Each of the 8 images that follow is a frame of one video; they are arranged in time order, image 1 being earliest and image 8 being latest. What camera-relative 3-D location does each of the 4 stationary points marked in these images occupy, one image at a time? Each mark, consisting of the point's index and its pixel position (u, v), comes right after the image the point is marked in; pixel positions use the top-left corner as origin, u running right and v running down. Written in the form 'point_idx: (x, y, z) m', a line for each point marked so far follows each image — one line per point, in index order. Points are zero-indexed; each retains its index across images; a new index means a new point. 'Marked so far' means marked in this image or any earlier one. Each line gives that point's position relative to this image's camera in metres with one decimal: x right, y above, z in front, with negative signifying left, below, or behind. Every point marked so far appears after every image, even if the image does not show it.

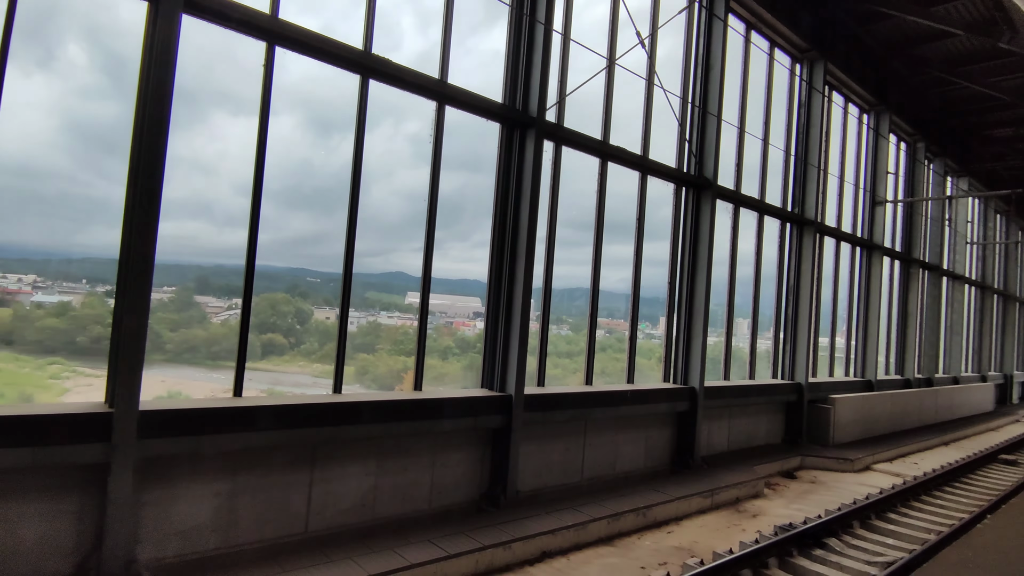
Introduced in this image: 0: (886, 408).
0: (+9.5, -3.0, +15.1) m
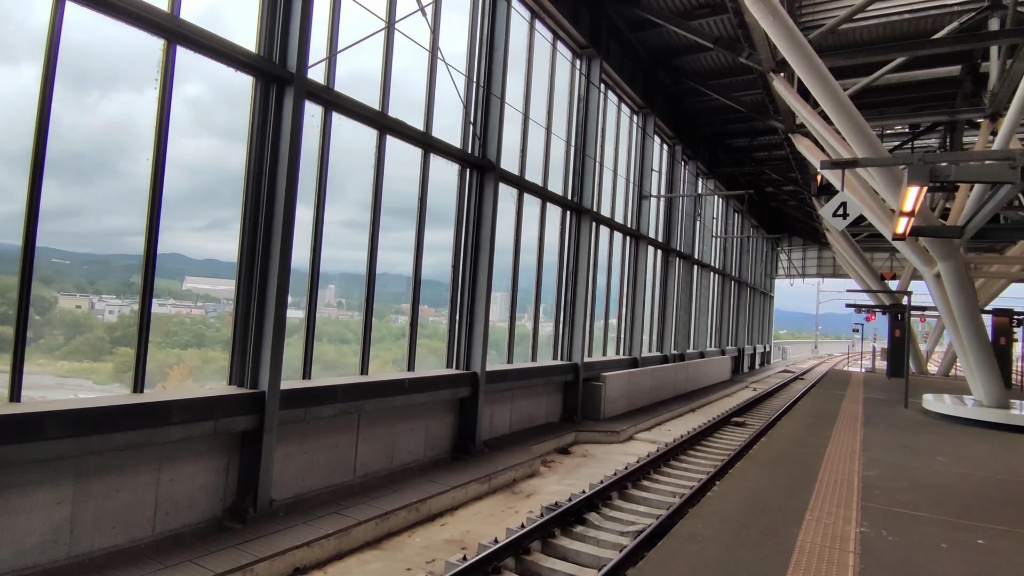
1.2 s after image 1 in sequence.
0: (+3.8, -2.7, +16.8) m
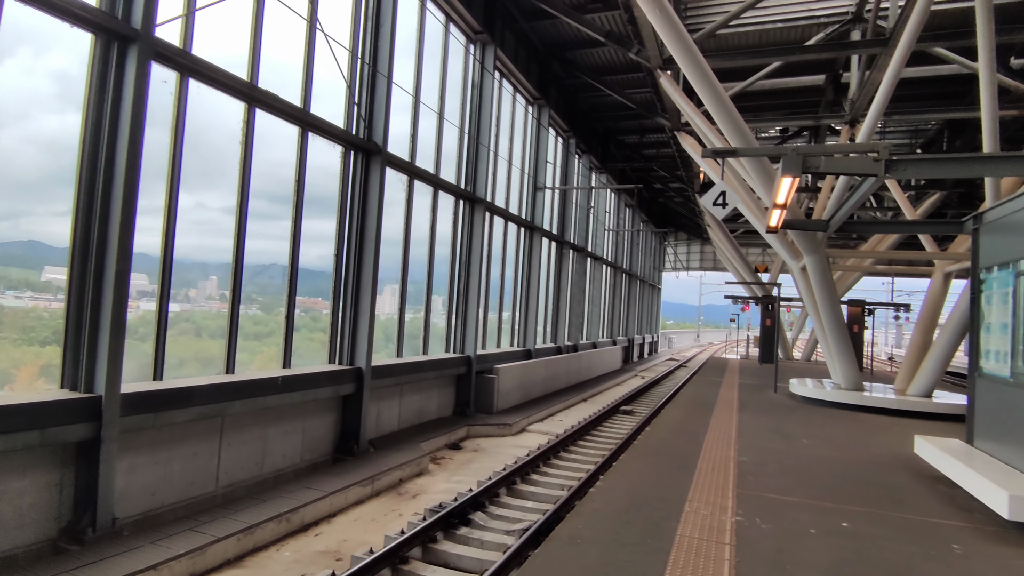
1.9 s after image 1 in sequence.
0: (+0.8, -2.4, +16.9) m
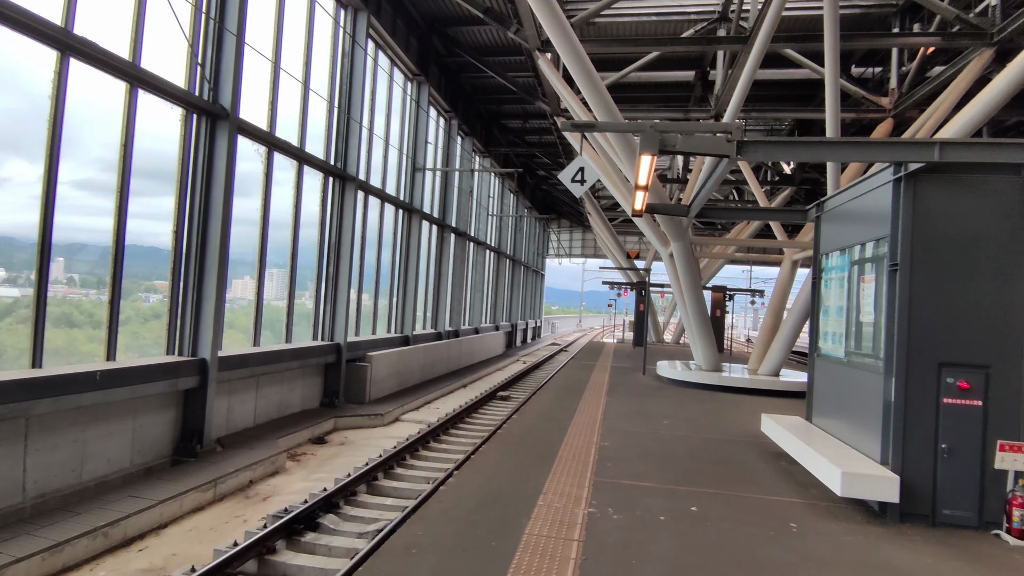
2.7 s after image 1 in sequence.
0: (-2.6, -2.0, +16.3) m
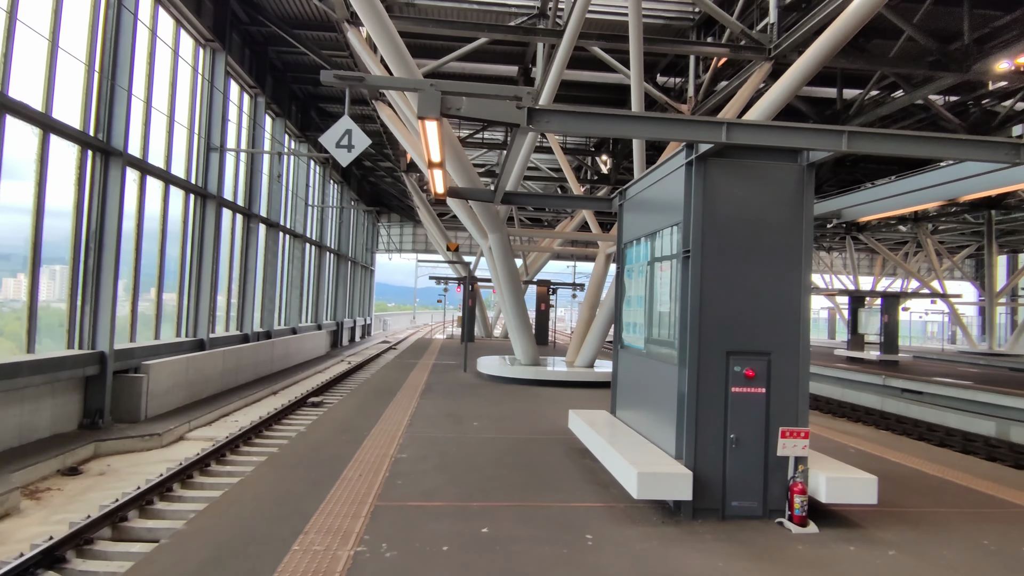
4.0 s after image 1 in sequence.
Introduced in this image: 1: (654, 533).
0: (-7.2, -1.9, +14.3) m
1: (+0.9, -1.5, +3.7) m
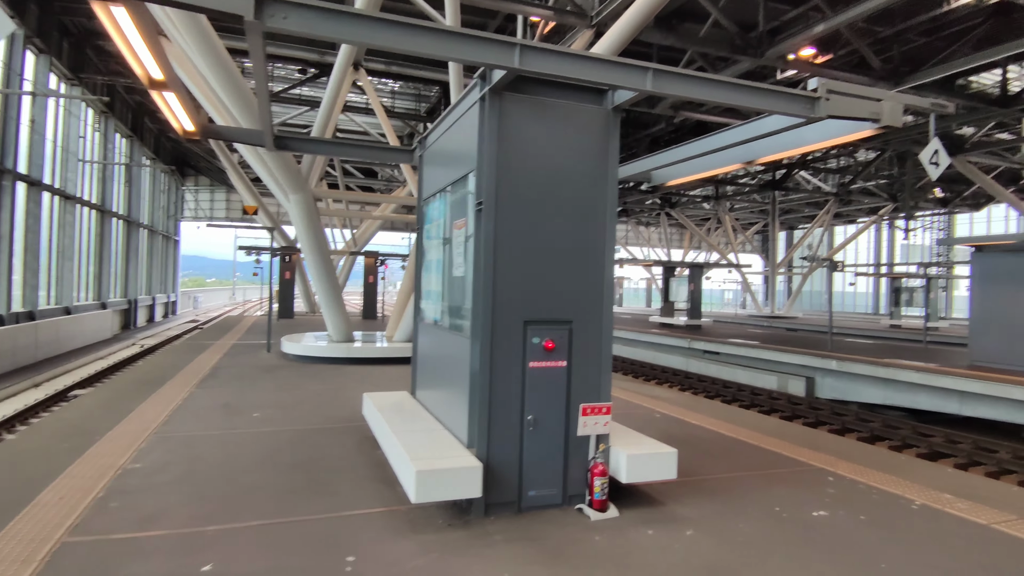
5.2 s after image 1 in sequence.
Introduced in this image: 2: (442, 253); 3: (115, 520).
0: (-11.0, -1.3, +11.2) m
1: (-0.4, -1.3, +3.1) m
2: (-0.5, +0.3, +4.5) m
3: (-2.2, -1.3, +3.3) m
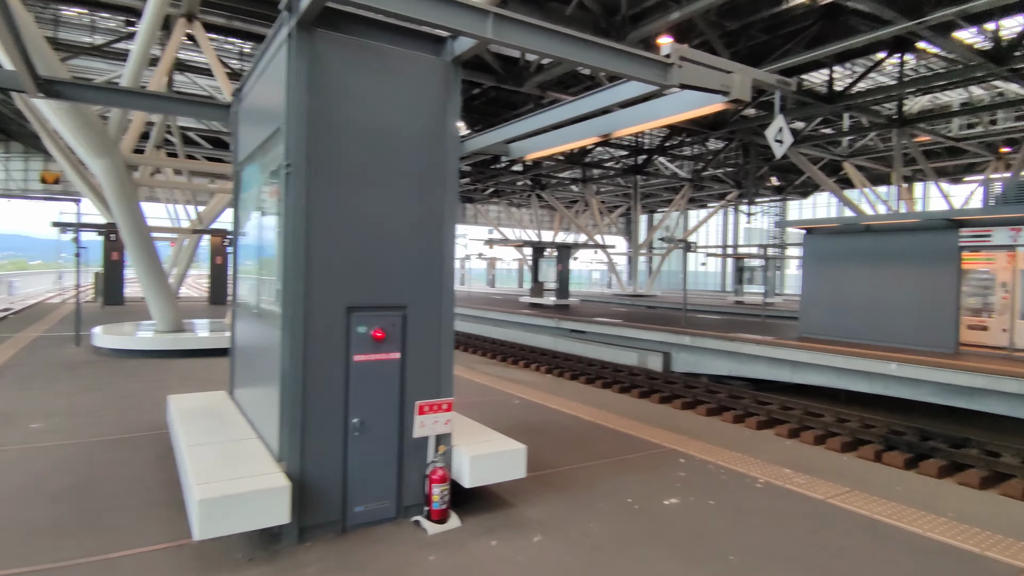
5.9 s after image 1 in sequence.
0: (-13.2, -1.1, +8.2) m
1: (-1.2, -1.2, +2.5) m
2: (-1.6, +0.4, +3.8) m
3: (-3.0, -1.2, +2.3) m
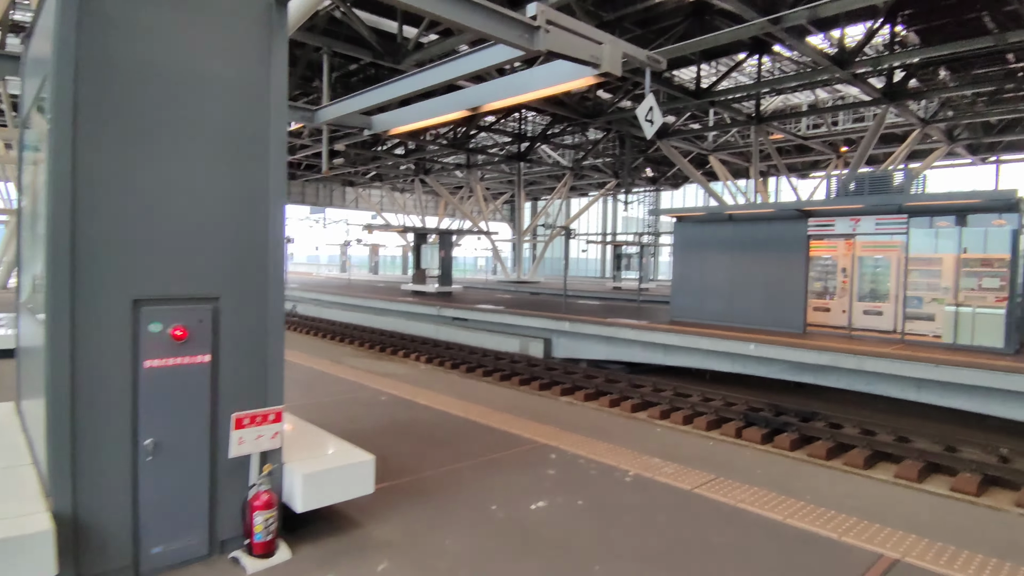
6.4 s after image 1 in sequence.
0: (-14.6, -1.1, +5.2) m
1: (-1.8, -1.2, +1.8) m
2: (-2.4, +0.5, +3.0) m
3: (-3.5, -1.2, +1.4) m
